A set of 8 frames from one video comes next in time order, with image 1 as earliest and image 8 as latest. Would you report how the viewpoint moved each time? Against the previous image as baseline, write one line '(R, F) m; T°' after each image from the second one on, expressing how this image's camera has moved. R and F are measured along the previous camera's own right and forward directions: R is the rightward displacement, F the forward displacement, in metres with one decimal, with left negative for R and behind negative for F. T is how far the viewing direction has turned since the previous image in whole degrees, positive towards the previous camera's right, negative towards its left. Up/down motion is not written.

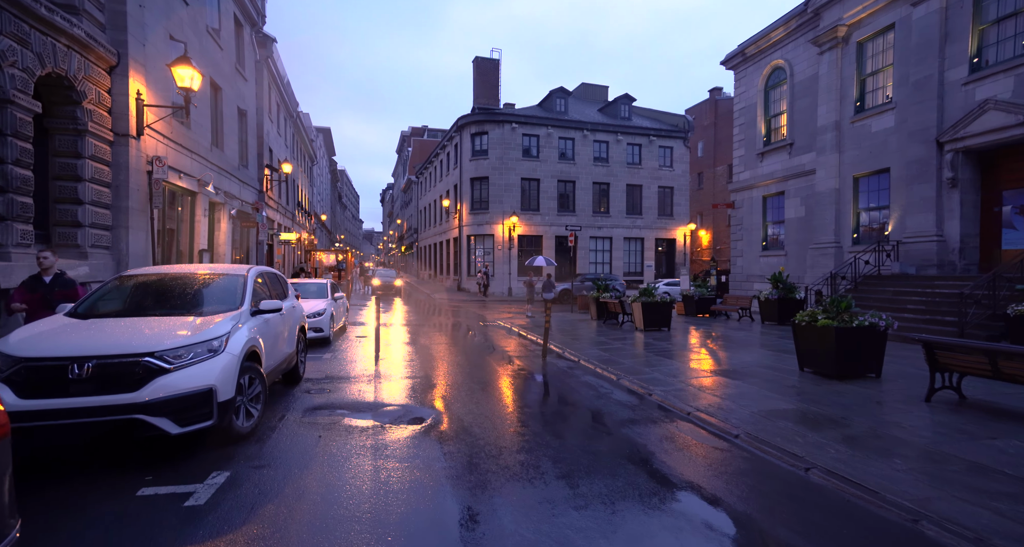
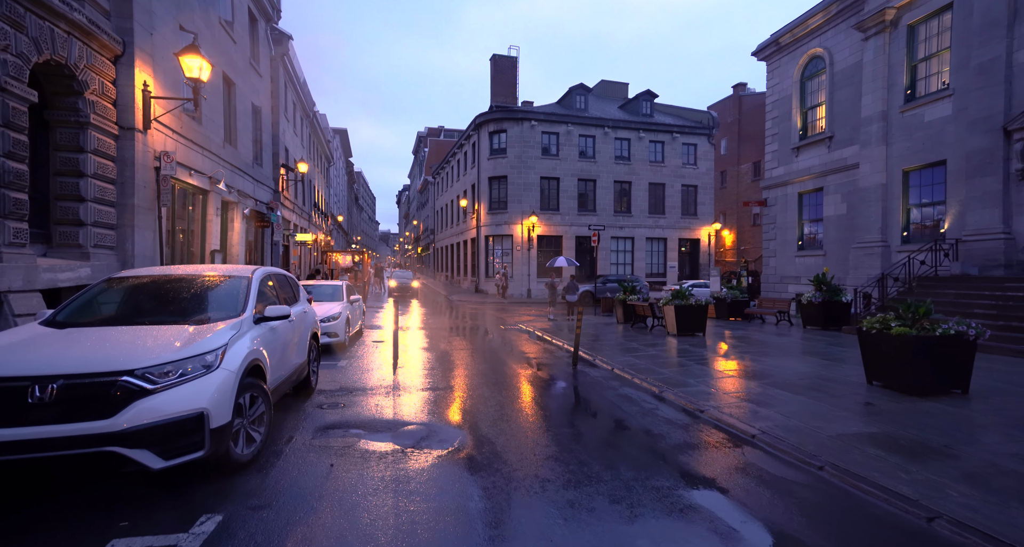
(-0.3, +0.8) m; -2°
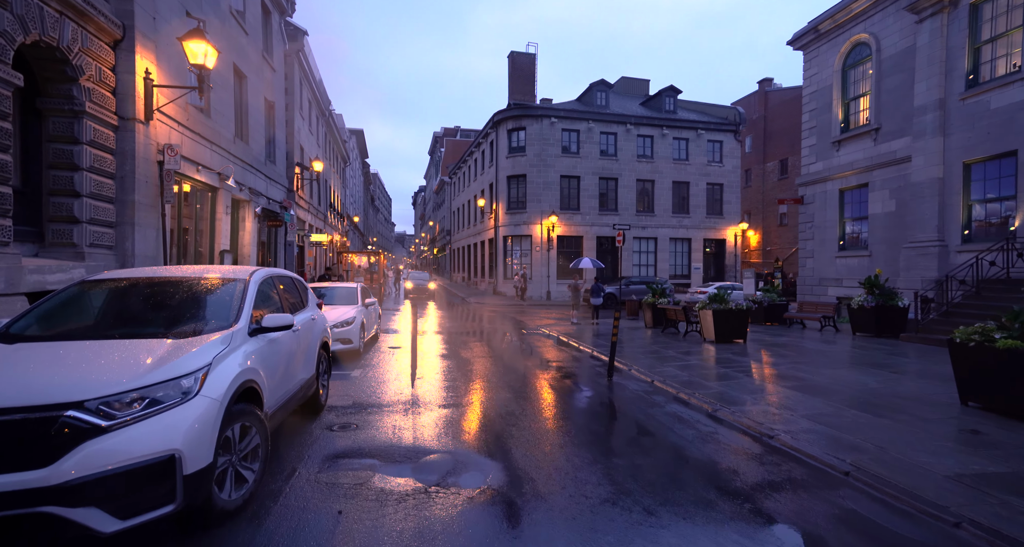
(-0.3, +0.9) m; -2°
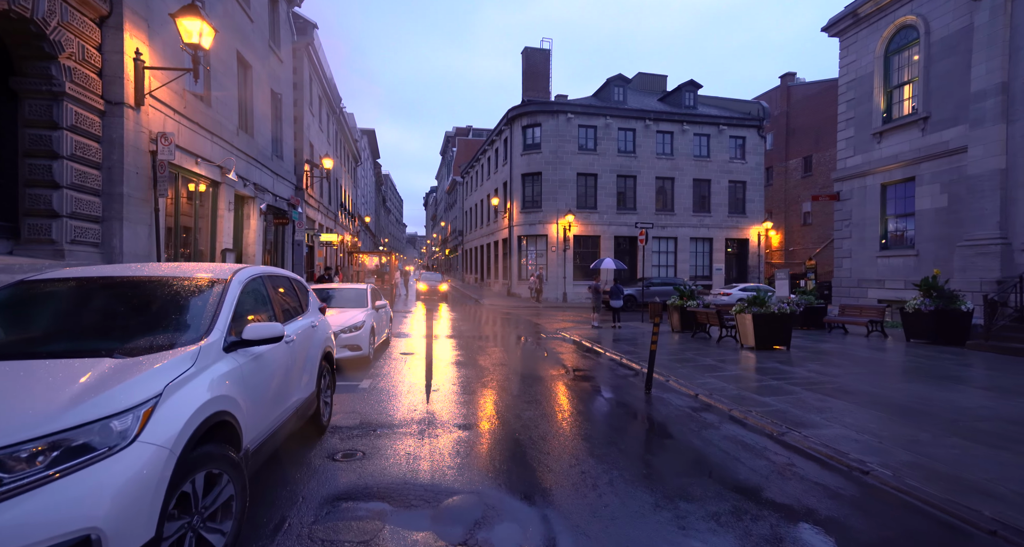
(-0.3, +1.0) m; -1°
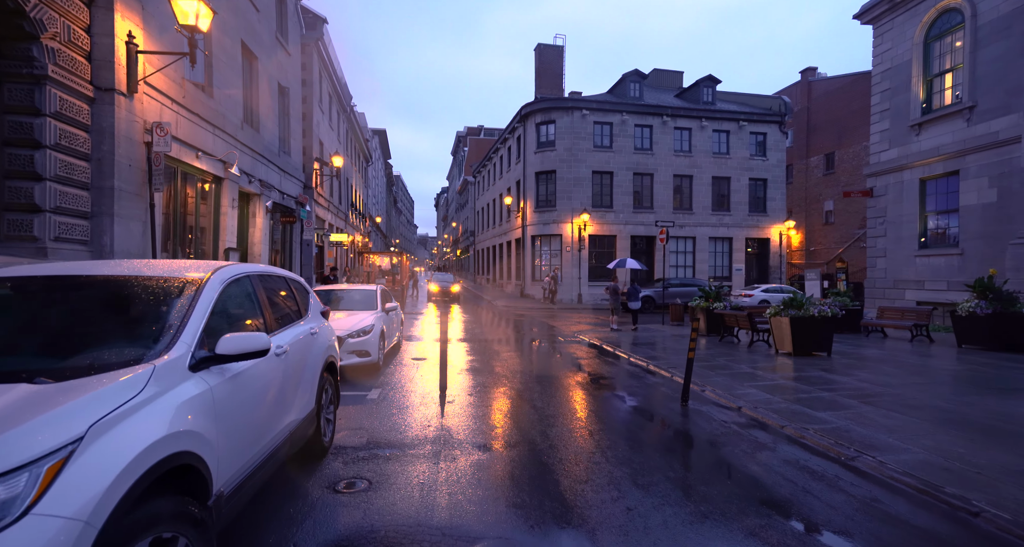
(-0.2, +0.8) m; -1°
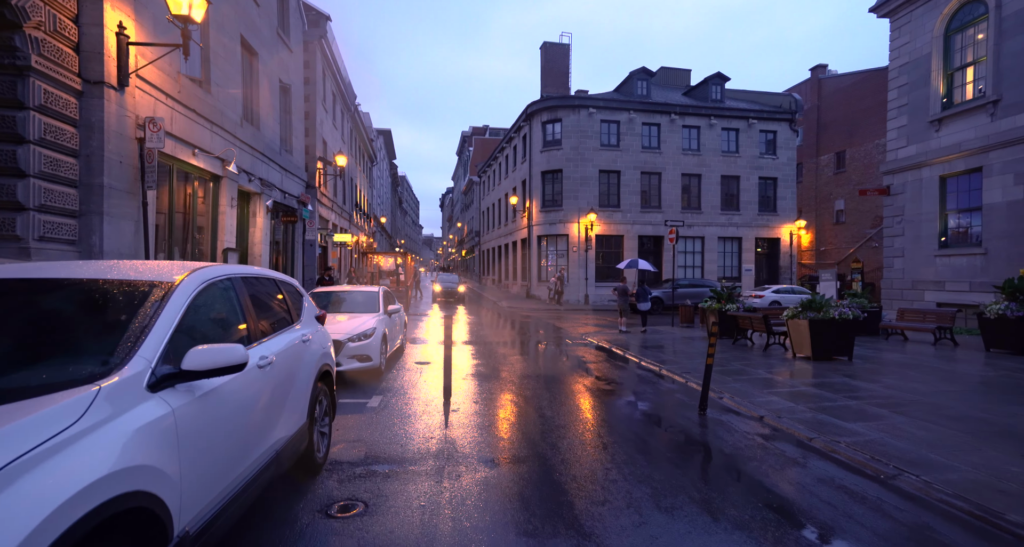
(0.0, +0.4) m; -1°
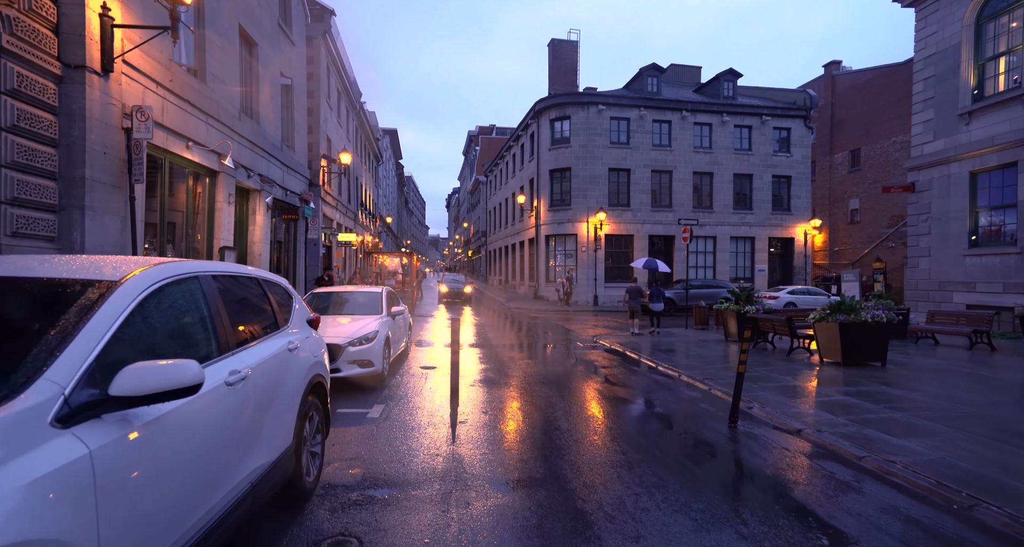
(-0.1, +0.6) m; -1°
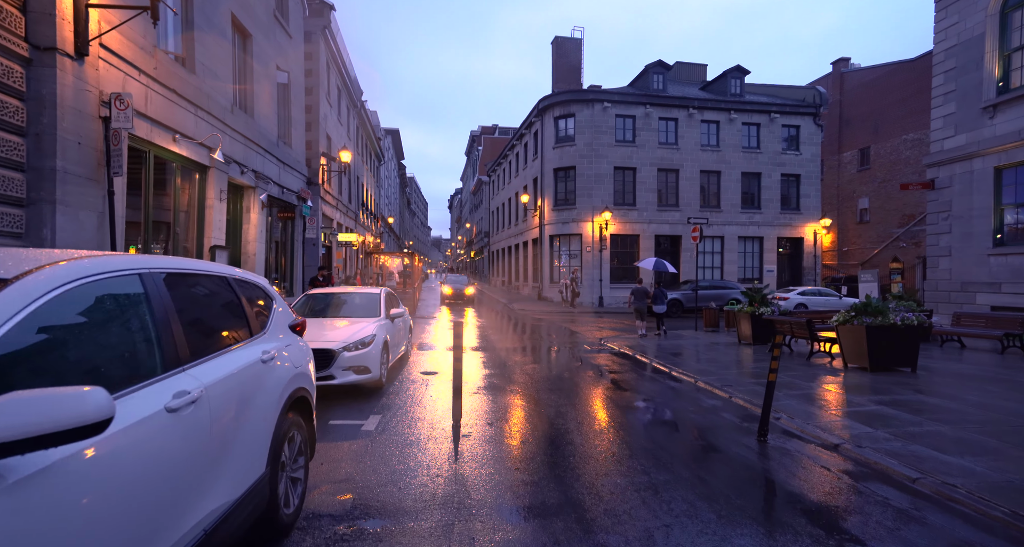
(-0.1, +0.6) m; 0°
